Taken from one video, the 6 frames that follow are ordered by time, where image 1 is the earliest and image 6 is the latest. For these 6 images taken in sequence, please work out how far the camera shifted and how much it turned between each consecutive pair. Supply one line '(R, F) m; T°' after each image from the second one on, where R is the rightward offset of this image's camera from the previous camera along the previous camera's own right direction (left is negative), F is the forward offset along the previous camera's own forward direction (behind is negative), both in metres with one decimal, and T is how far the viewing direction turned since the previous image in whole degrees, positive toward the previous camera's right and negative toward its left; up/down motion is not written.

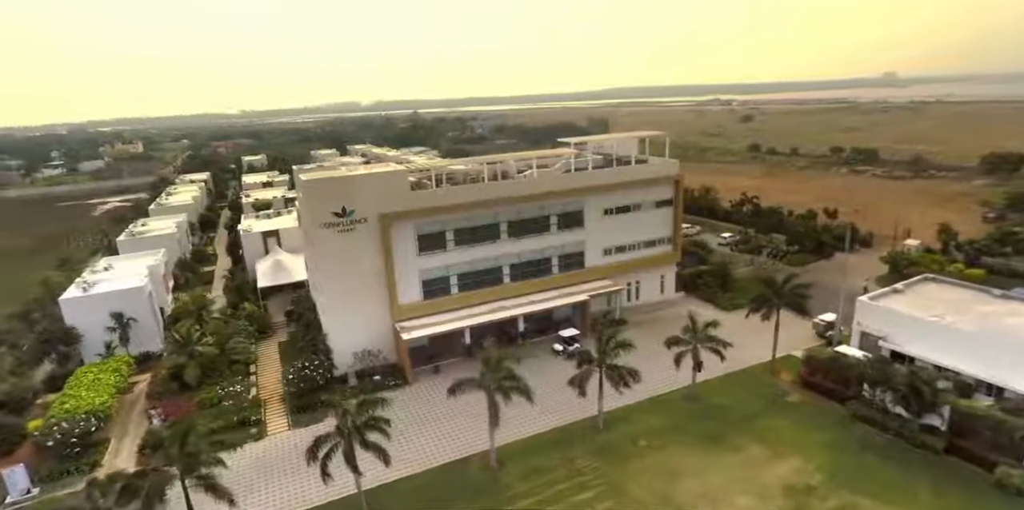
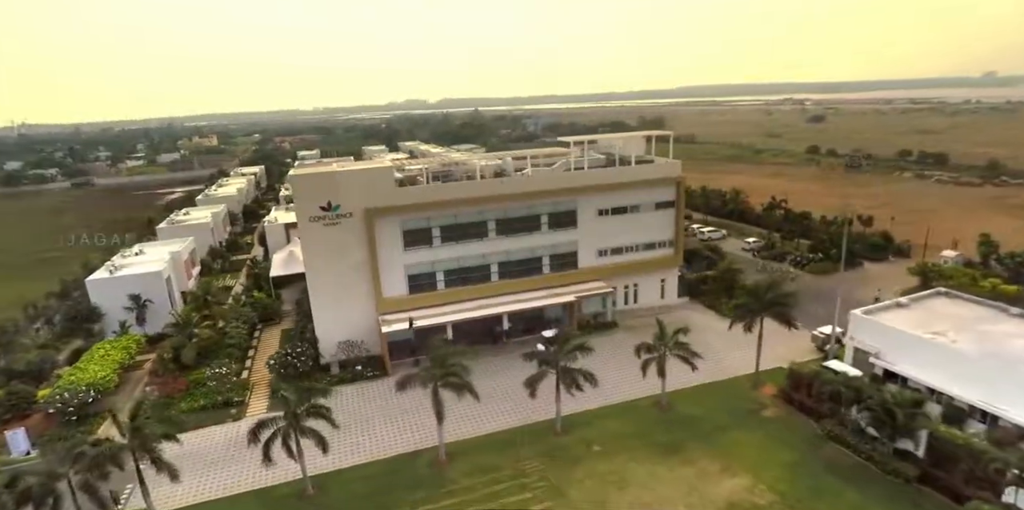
(+3.1, +0.2) m; -5°
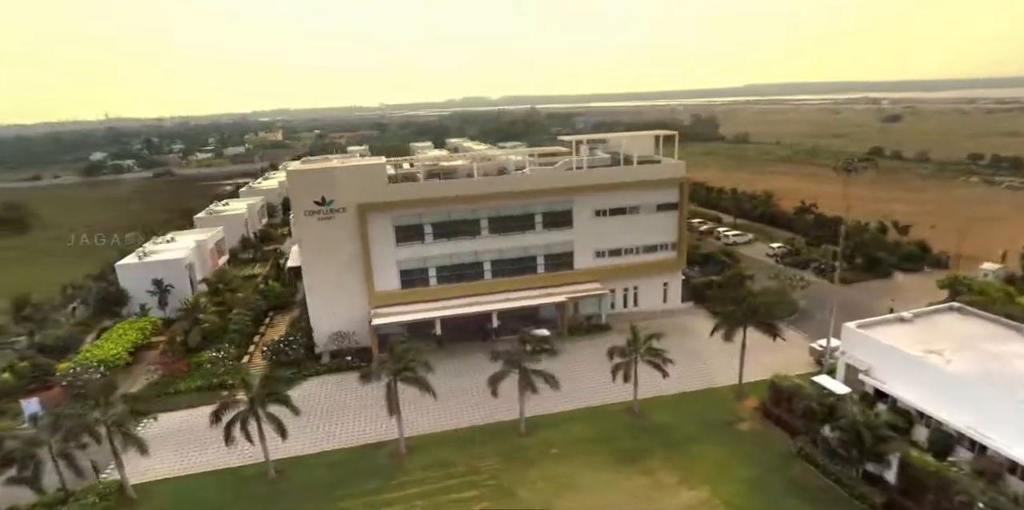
(+2.7, +0.1) m; -5°
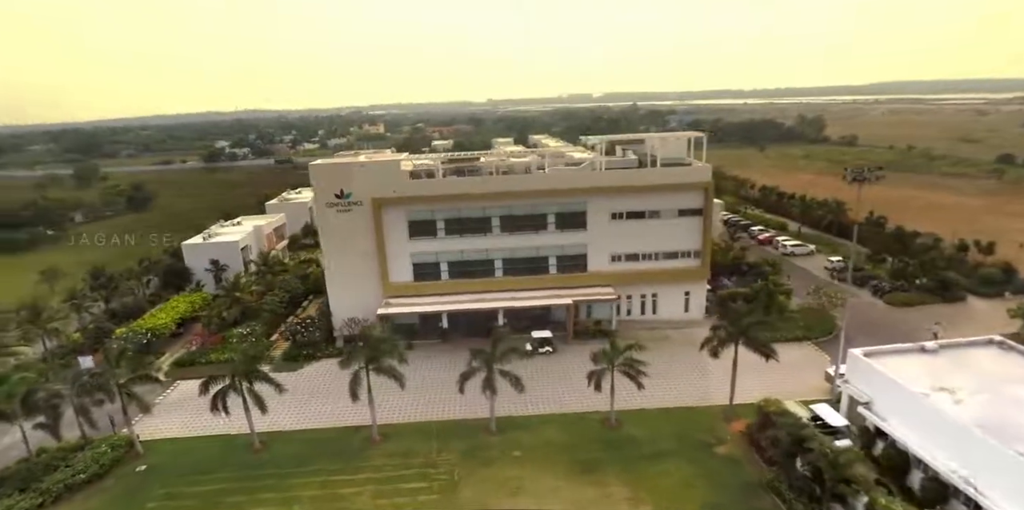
(+3.6, +0.2) m; -9°
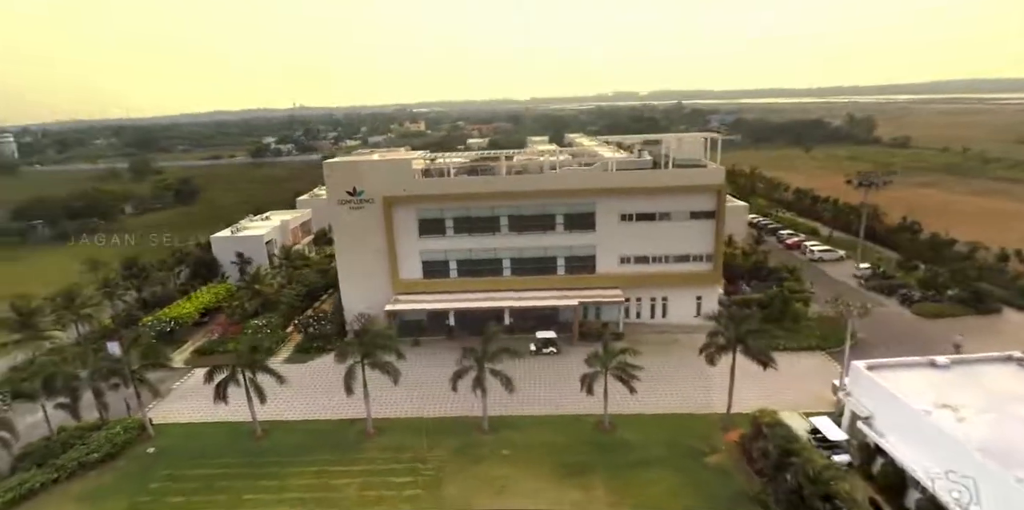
(+1.4, 0.0) m; -4°
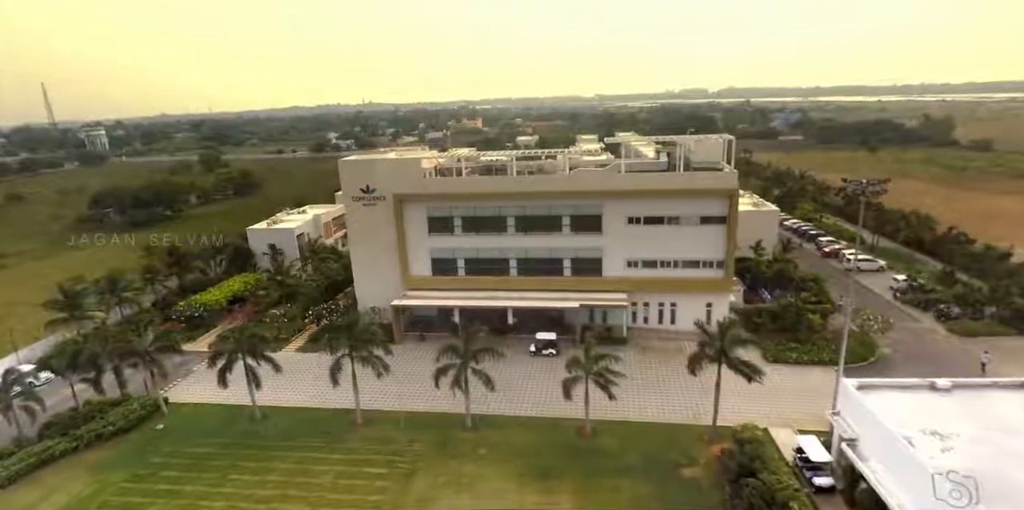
(+2.3, -0.1) m; -6°
